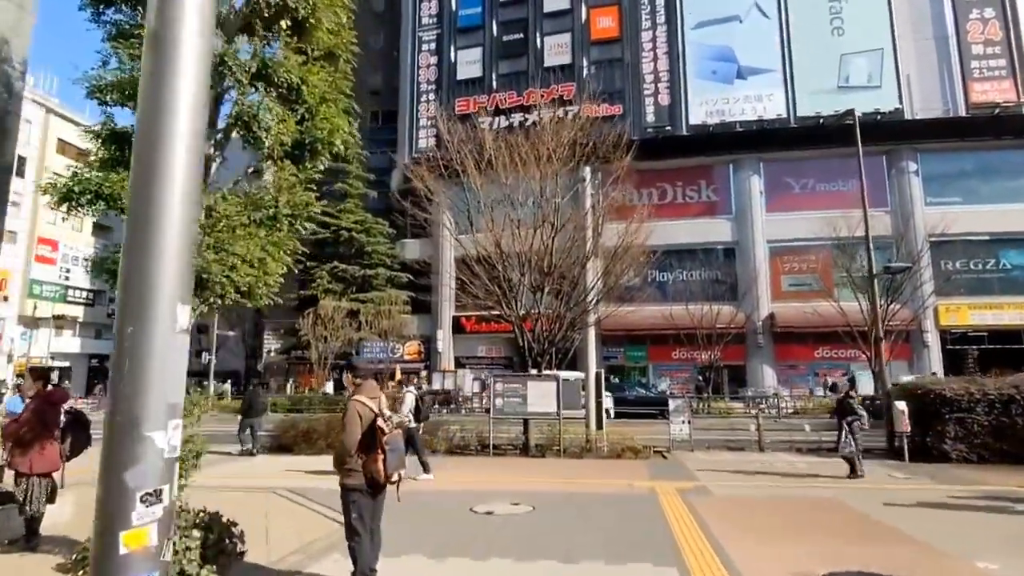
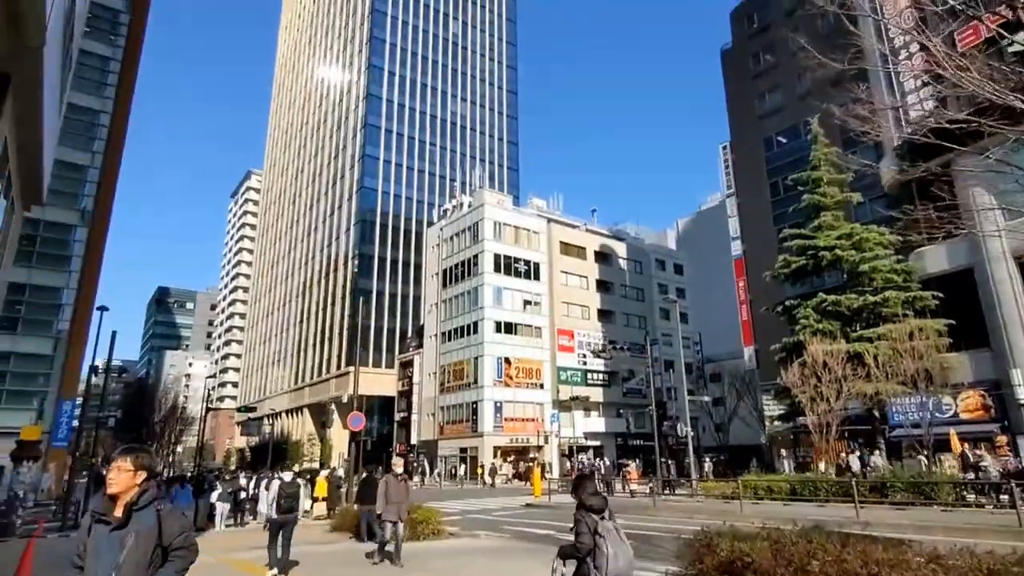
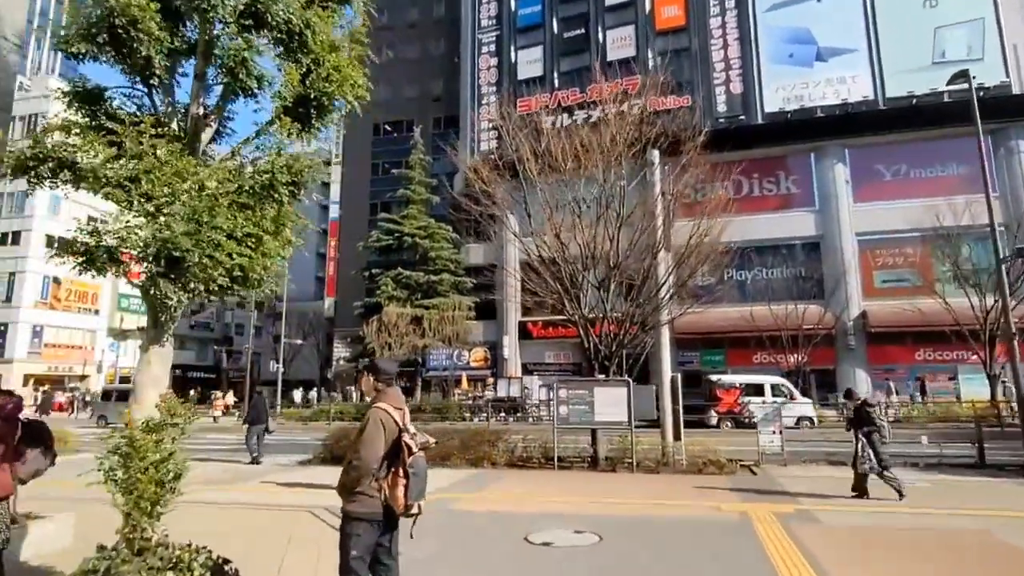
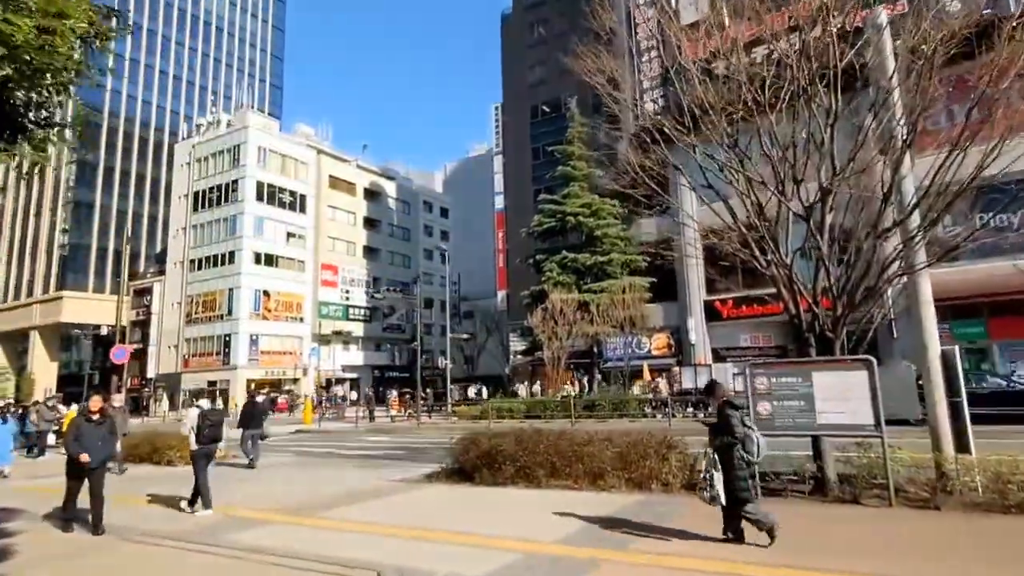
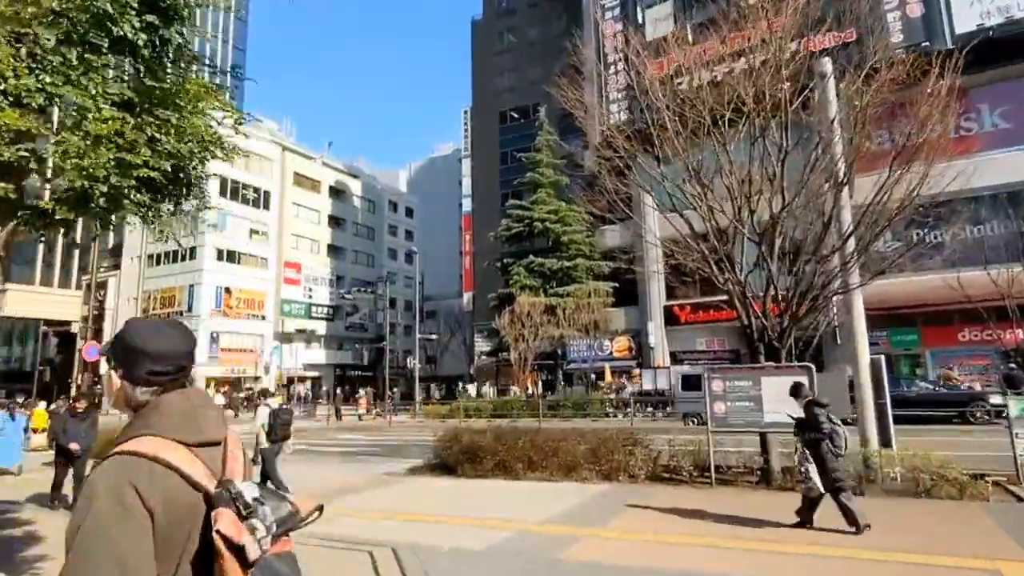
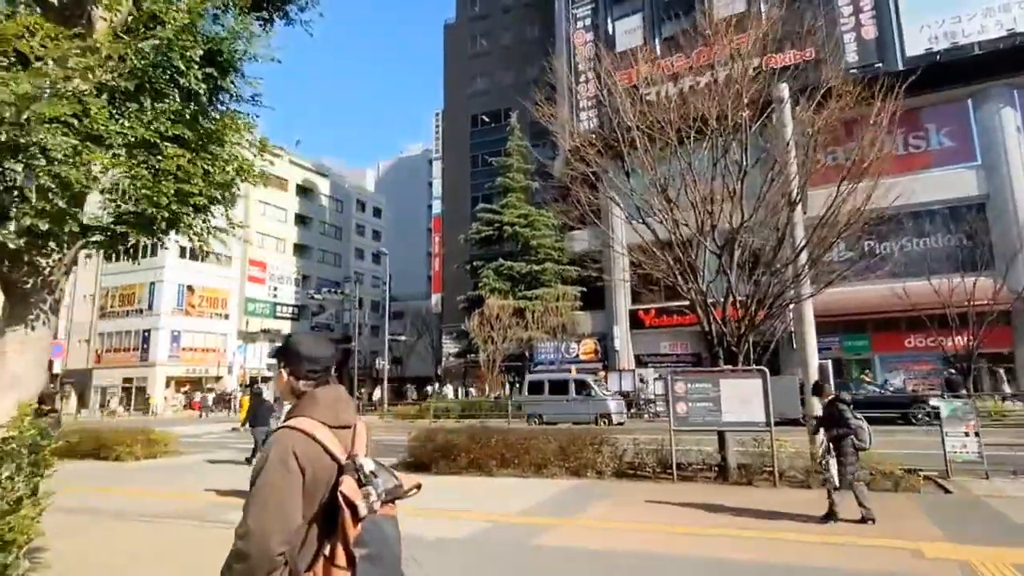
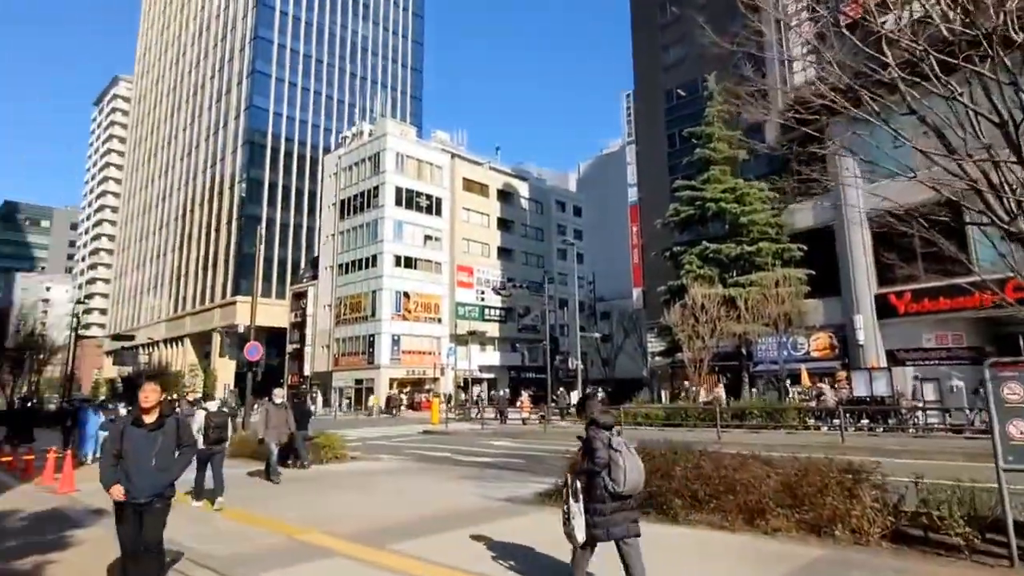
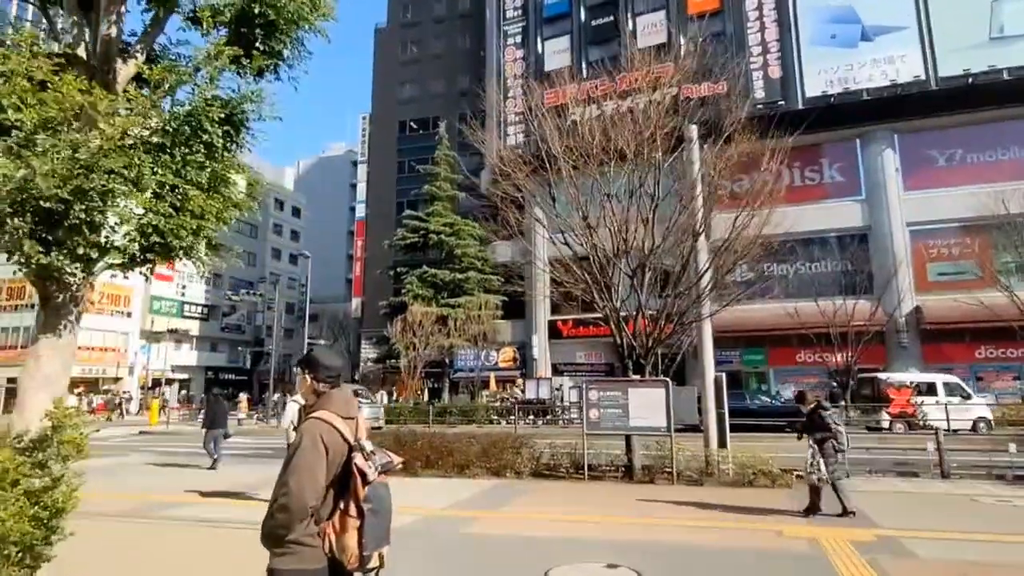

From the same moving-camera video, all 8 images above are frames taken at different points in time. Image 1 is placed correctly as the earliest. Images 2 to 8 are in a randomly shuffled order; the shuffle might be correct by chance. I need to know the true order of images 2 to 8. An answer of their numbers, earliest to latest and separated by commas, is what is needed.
3, 8, 6, 5, 4, 7, 2
